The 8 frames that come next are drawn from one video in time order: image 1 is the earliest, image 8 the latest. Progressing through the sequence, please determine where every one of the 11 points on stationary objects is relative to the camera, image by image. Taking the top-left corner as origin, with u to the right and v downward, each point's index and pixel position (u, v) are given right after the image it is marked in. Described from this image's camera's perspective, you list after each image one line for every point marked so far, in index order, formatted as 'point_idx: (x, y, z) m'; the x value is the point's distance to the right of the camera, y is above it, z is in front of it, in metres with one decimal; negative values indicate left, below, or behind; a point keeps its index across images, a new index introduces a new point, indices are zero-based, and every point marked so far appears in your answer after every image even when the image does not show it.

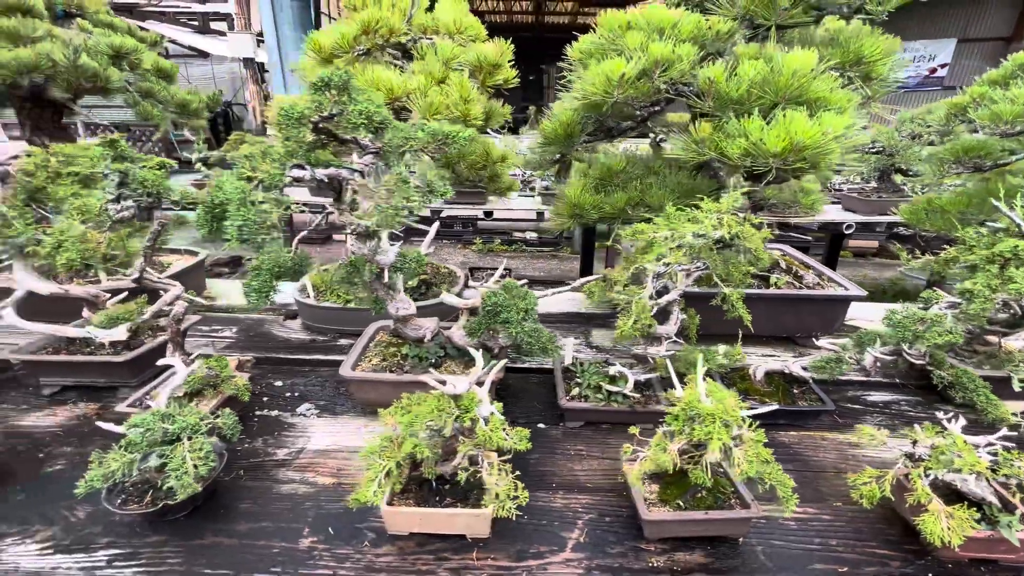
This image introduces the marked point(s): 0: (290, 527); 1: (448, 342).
0: (-0.9, -1.0, +1.9) m
1: (-0.4, -0.3, +2.6) m
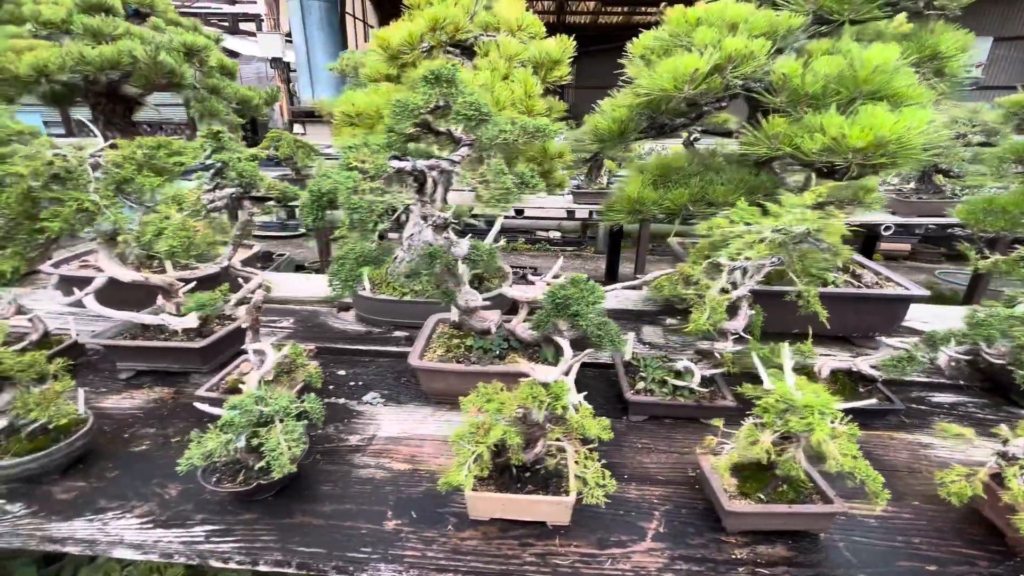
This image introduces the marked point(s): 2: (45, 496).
0: (-0.6, -0.9, +1.9) m
1: (0.0, -0.3, +2.6) m
2: (-2.0, -0.9, +1.9) m
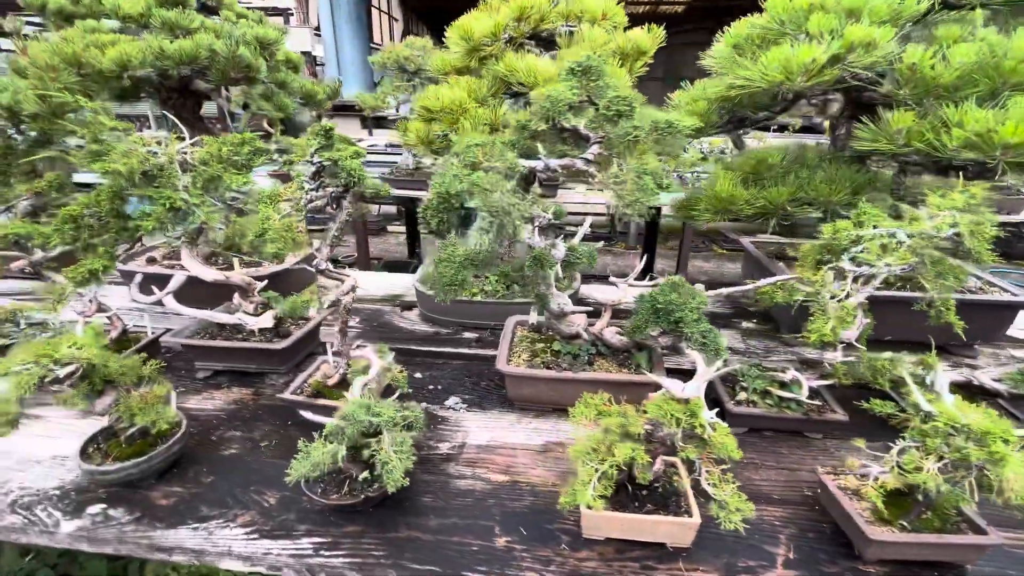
0: (-0.1, -0.9, +1.8) m
1: (+0.5, -0.3, +2.5) m
2: (-1.5, -0.9, +1.9) m
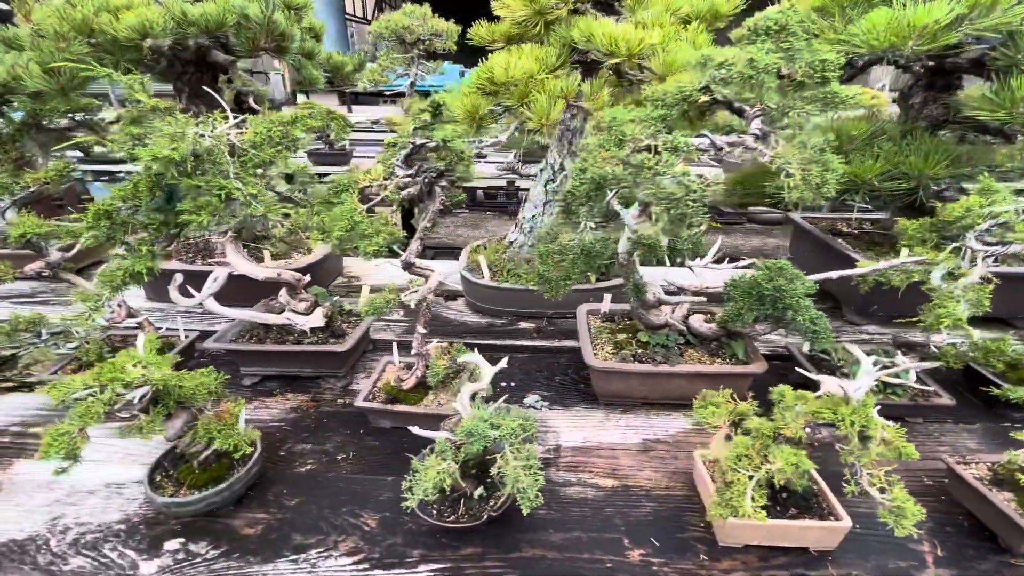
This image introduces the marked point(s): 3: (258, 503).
0: (+0.4, -0.9, +1.7) m
1: (+0.9, -0.2, +2.4) m
2: (-1.0, -0.9, +1.7) m
3: (-1.0, -0.8, +1.8) m
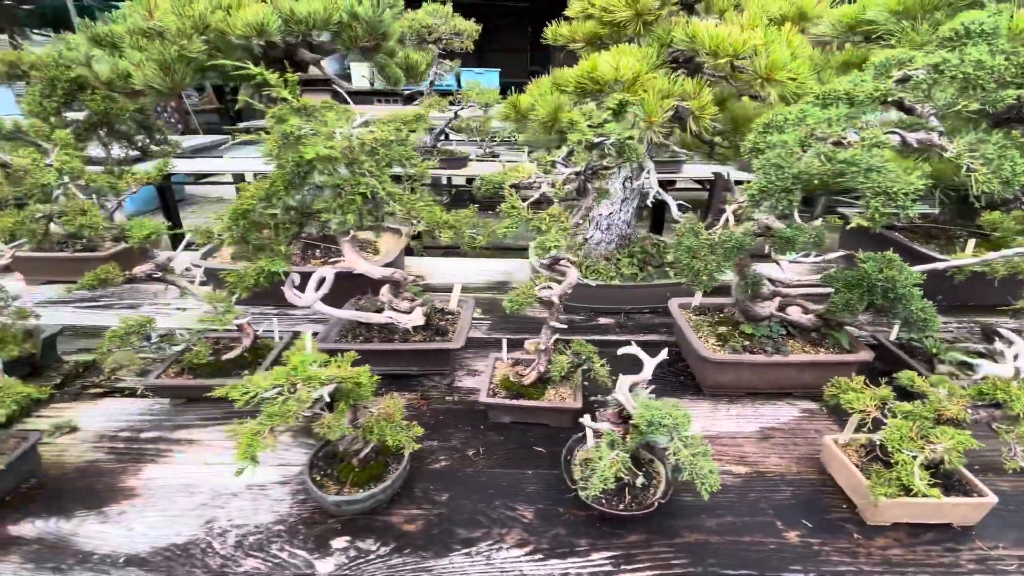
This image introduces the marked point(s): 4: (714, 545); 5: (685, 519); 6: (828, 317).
0: (+1.0, -0.9, +1.8) m
1: (+1.5, -0.2, +2.5) m
2: (-0.4, -0.9, +1.7) m
3: (-0.4, -0.8, +1.8) m
4: (+0.7, -0.9, +1.7) m
5: (+0.7, -0.9, +1.8) m
6: (+1.6, -0.1, +2.3) m
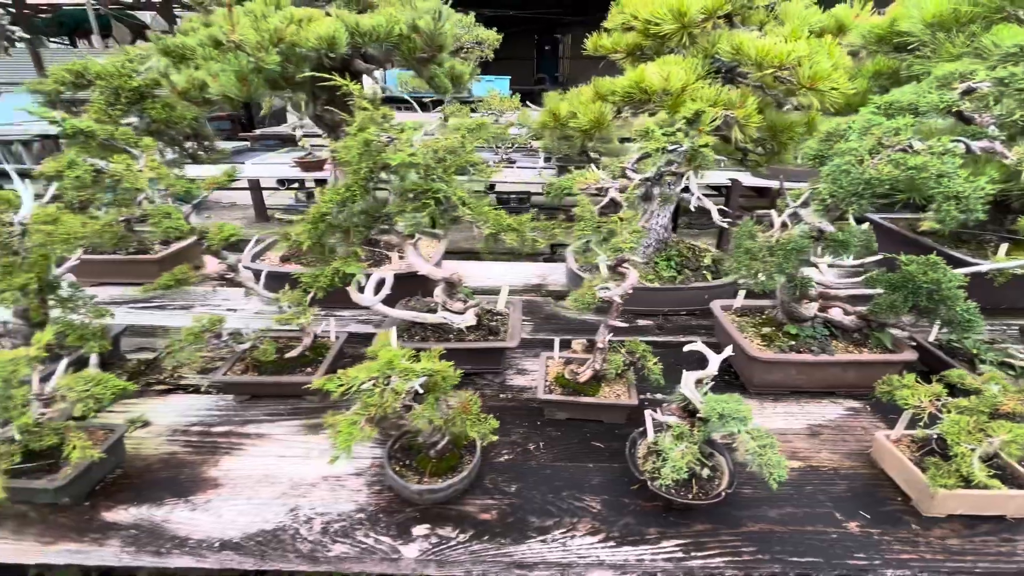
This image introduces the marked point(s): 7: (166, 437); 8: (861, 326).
0: (+1.2, -0.9, +1.8) m
1: (+1.7, -0.2, +2.5) m
2: (-0.2, -0.9, +1.8) m
3: (-0.1, -0.8, +1.9) m
4: (+1.0, -0.9, +1.8) m
5: (+0.9, -0.9, +1.8) m
6: (+1.9, -0.2, +2.4) m
7: (-1.7, -0.7, +2.2) m
8: (+1.9, -0.2, +2.5) m
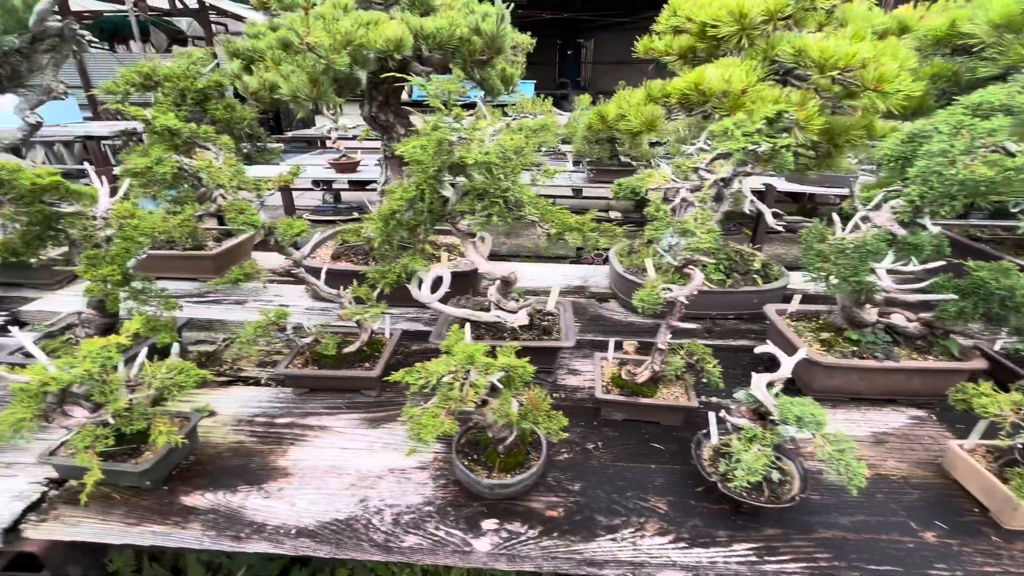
0: (+1.5, -0.9, +1.8) m
1: (+2.0, -0.2, +2.5) m
2: (+0.1, -0.9, +1.8) m
3: (+0.1, -0.8, +1.9) m
4: (+1.3, -0.9, +1.7) m
5: (+1.2, -0.9, +1.8) m
6: (+2.2, -0.2, +2.4) m
7: (-1.4, -0.7, +2.3) m
8: (+2.2, -0.2, +2.4) m
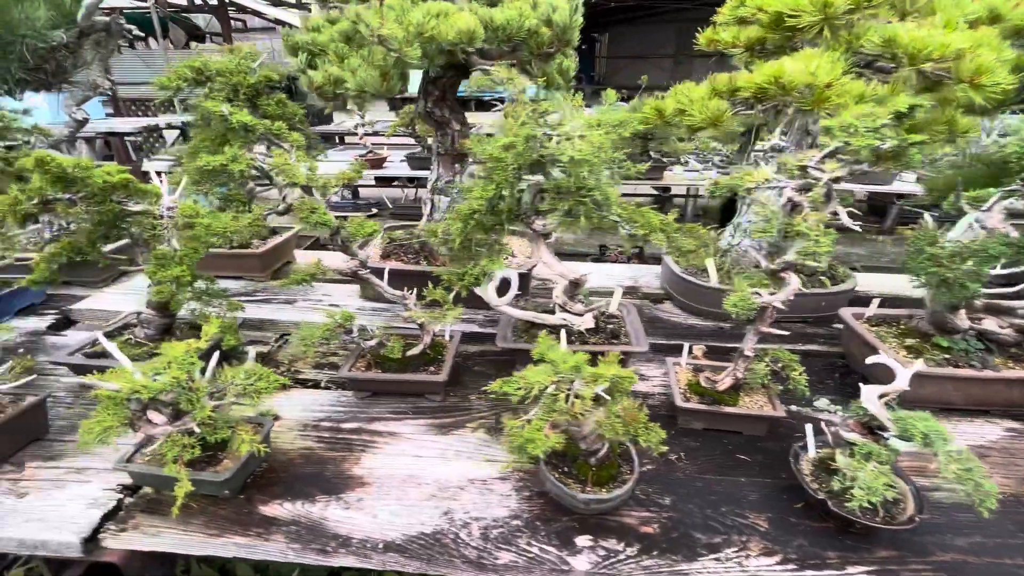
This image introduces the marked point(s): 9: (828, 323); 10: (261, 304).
0: (+1.8, -0.9, +1.7) m
1: (+2.4, -0.2, +2.4) m
2: (+0.4, -0.9, +1.7) m
3: (+0.5, -0.8, +1.8) m
4: (+1.6, -1.0, +1.6) m
5: (+1.5, -0.9, +1.7) m
6: (+2.5, -0.2, +2.2) m
7: (-1.0, -0.7, +2.2) m
8: (+2.5, -0.3, +2.3) m
9: (+2.1, -0.2, +3.0) m
10: (-1.7, -0.1, +3.2) m
